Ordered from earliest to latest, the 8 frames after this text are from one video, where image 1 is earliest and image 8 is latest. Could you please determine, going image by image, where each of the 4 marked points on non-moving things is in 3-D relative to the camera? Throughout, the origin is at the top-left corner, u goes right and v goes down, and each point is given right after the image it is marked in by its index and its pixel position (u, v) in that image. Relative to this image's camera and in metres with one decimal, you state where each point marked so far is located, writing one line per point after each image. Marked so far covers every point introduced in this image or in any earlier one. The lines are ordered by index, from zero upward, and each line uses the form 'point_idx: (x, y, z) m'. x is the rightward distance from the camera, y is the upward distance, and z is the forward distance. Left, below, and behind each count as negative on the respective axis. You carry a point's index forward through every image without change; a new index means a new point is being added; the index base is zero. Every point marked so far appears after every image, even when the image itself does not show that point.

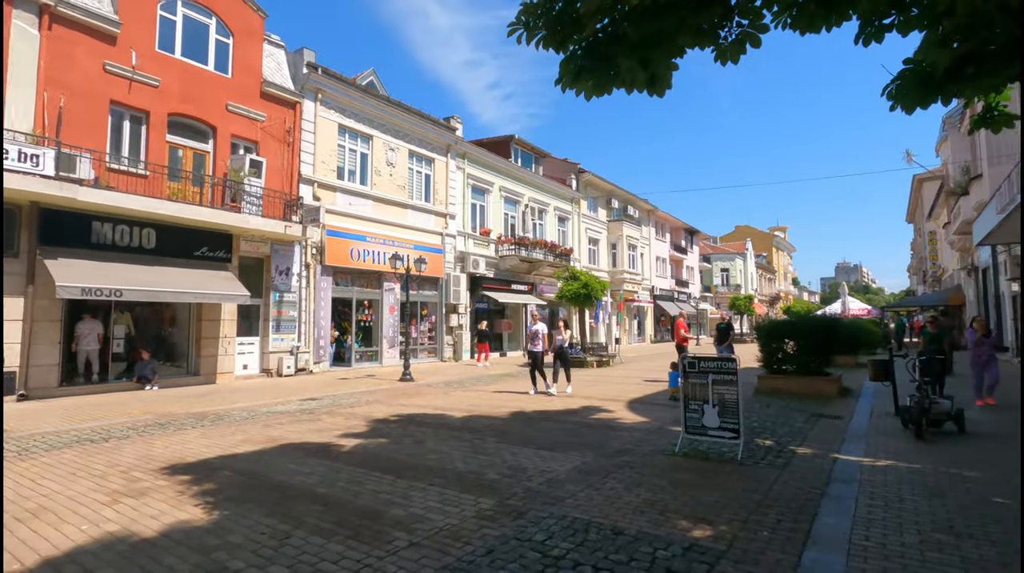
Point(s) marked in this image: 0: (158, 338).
0: (-9.2, -1.4, +14.0) m
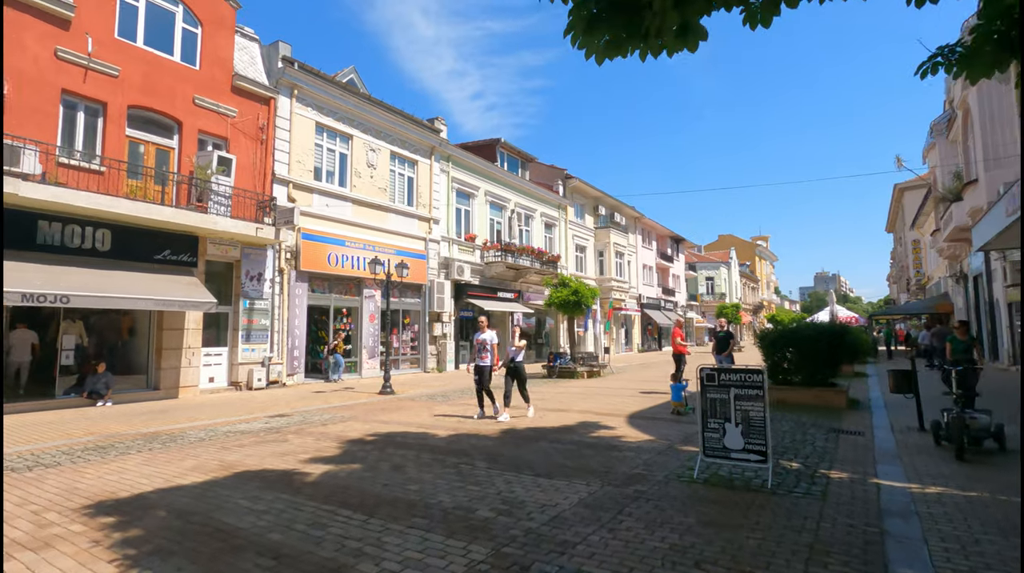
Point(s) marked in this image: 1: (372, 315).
0: (-9.5, -1.5, +12.8) m
1: (-4.9, -1.0, +18.7) m
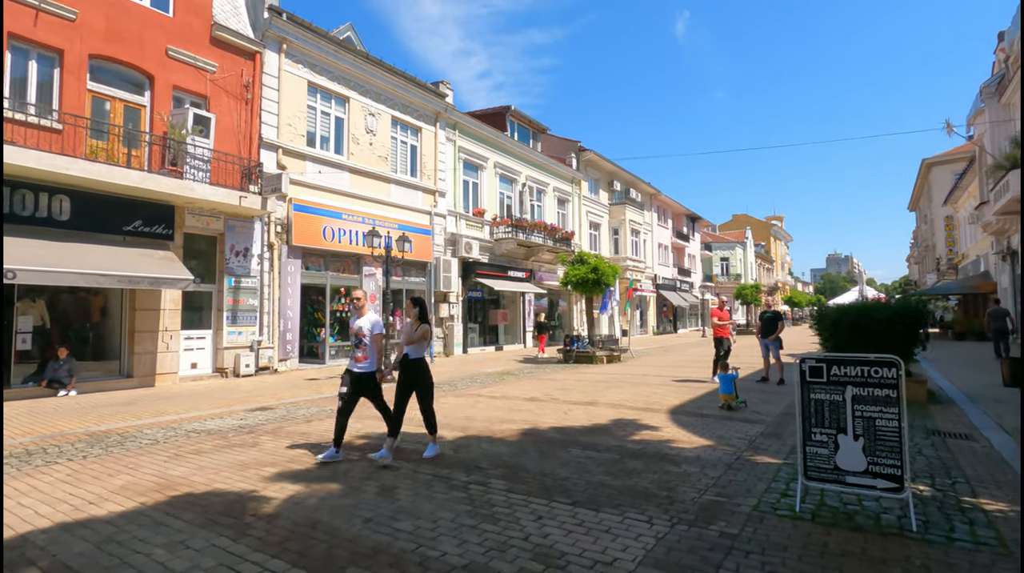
0: (-9.2, -1.0, +11.4) m
1: (-4.5, -0.3, +17.2) m
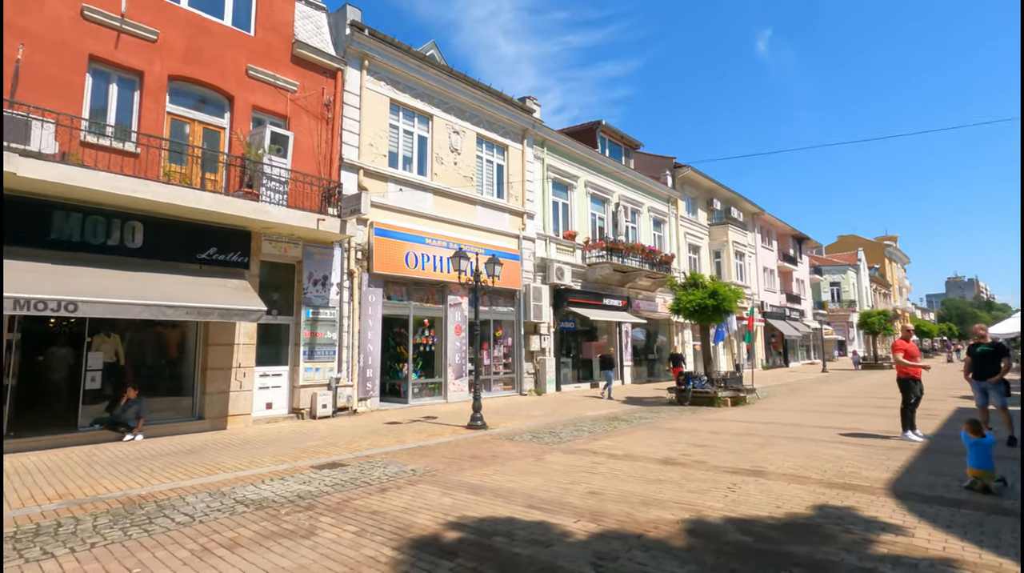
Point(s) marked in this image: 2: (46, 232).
0: (-7.0, -1.6, +10.6) m
1: (-1.6, -1.2, +15.6) m
2: (-7.8, +0.9, +8.9) m
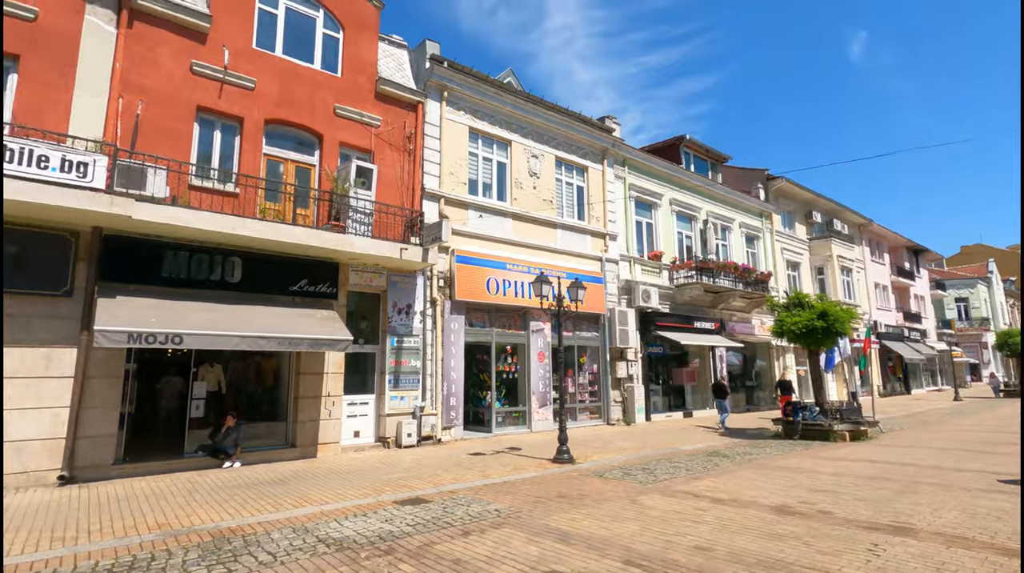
0: (-5.3, -2.3, +11.0) m
1: (+0.8, -1.9, +15.2) m
2: (-6.4, +0.3, +9.6) m
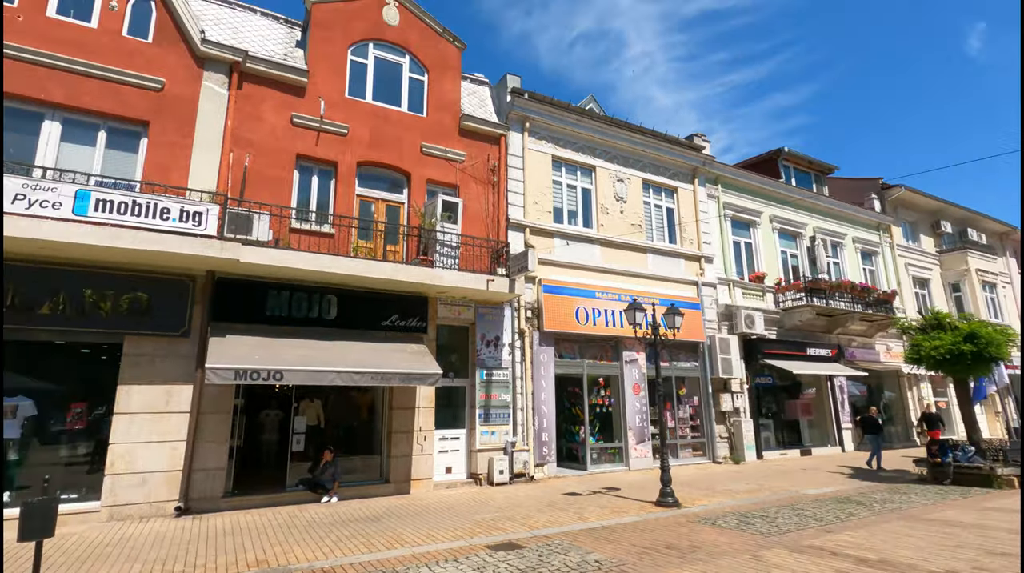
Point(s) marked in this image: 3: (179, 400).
0: (-3.4, -3.0, +11.2) m
1: (+3.3, -2.7, +14.4) m
2: (-4.8, -0.4, +10.2) m
3: (-5.9, -2.0, +9.4) m
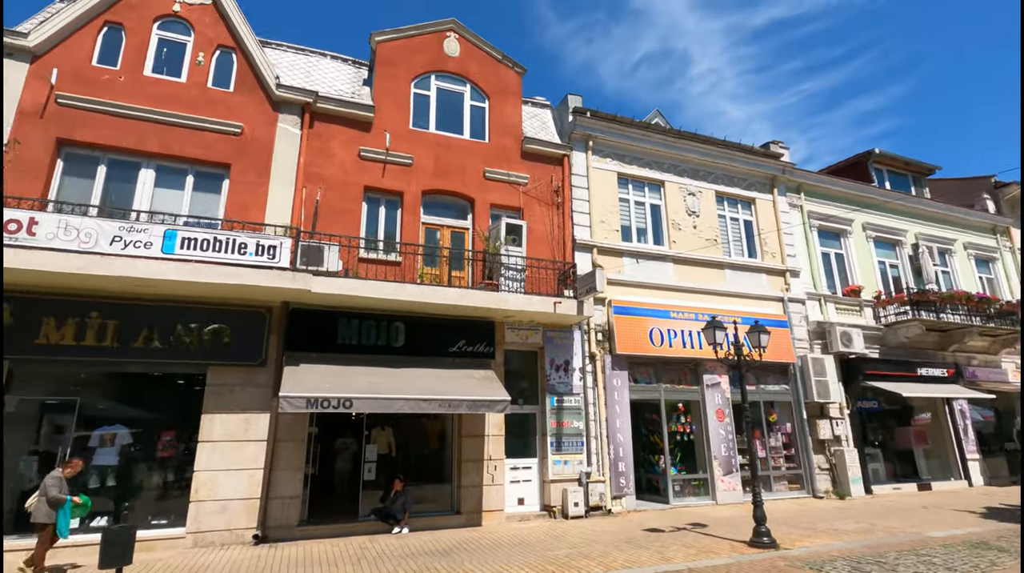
0: (-1.9, -3.6, +11.1) m
1: (+5.2, -3.1, +13.3) m
2: (-3.5, -1.0, +10.3) m
3: (-4.6, -2.6, +9.6) m
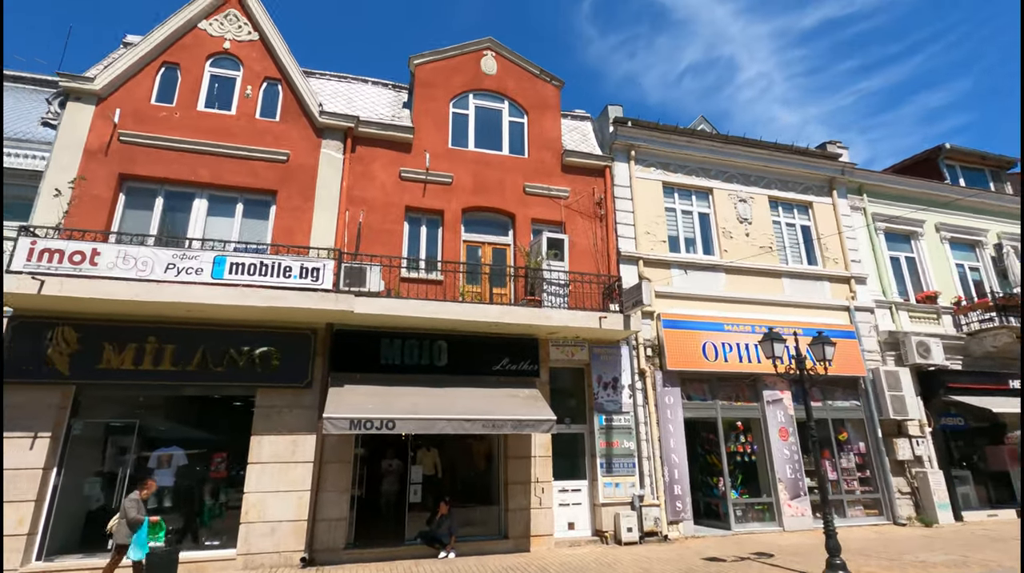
0: (-0.9, -4.0, +10.8) m
1: (+6.3, -3.3, +12.4) m
2: (-2.6, -1.4, +10.3) m
3: (-3.8, -3.0, +9.7) m
